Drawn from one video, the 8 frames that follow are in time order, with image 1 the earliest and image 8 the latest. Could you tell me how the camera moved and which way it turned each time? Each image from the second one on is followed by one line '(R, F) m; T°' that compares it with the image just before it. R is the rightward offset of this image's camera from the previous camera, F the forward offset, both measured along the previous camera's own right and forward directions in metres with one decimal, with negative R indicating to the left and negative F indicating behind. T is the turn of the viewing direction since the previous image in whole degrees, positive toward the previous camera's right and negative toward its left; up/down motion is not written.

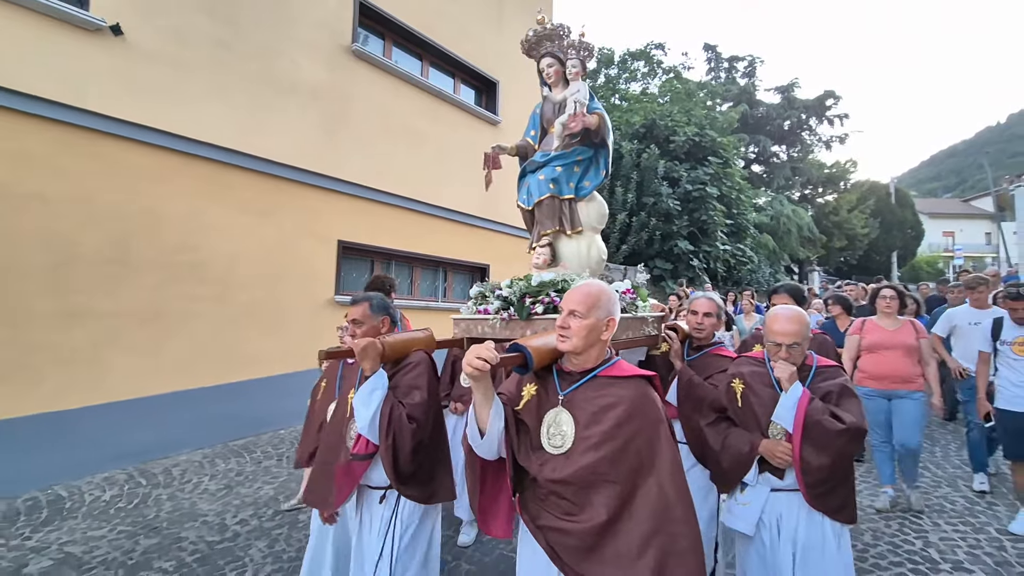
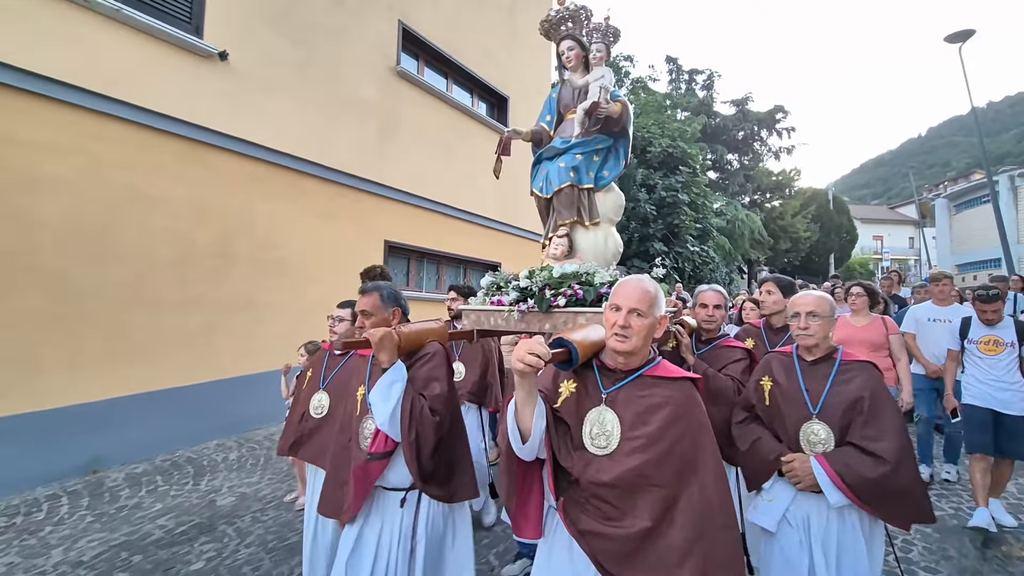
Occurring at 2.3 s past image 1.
(-1.2, -1.1) m; +5°
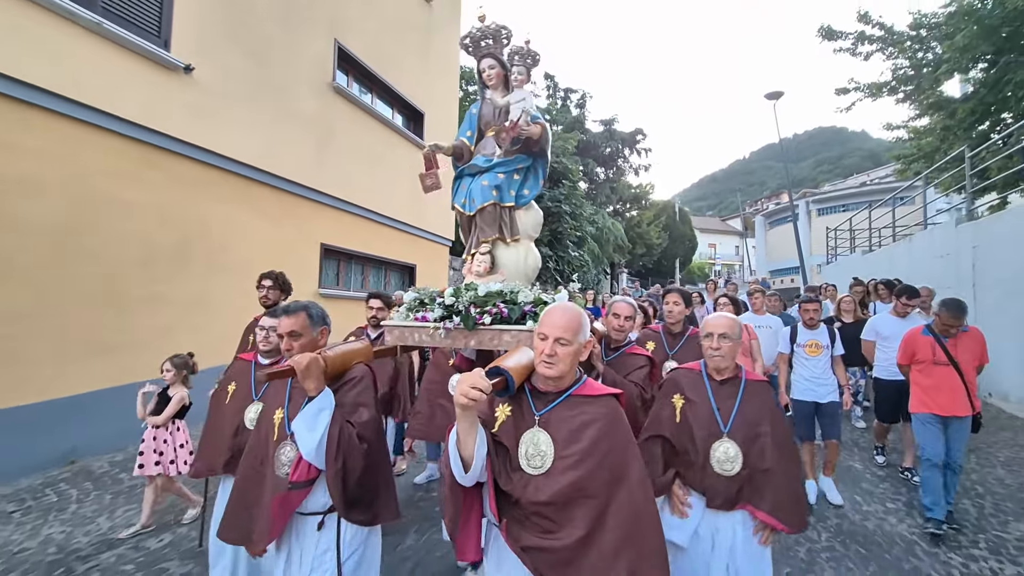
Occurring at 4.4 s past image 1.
(-1.0, -1.2) m; +14°
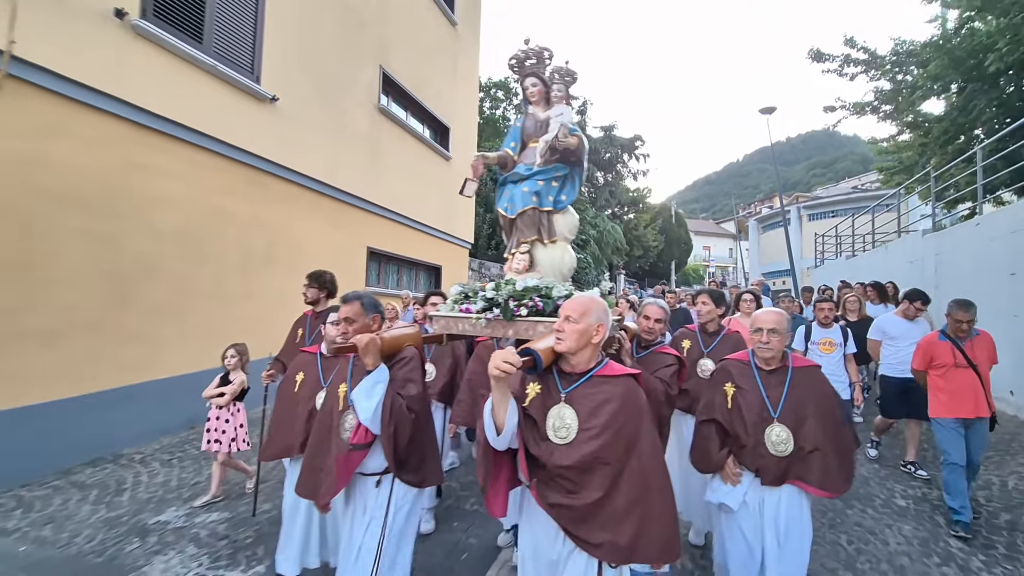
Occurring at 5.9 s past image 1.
(-0.6, -1.2) m; +1°
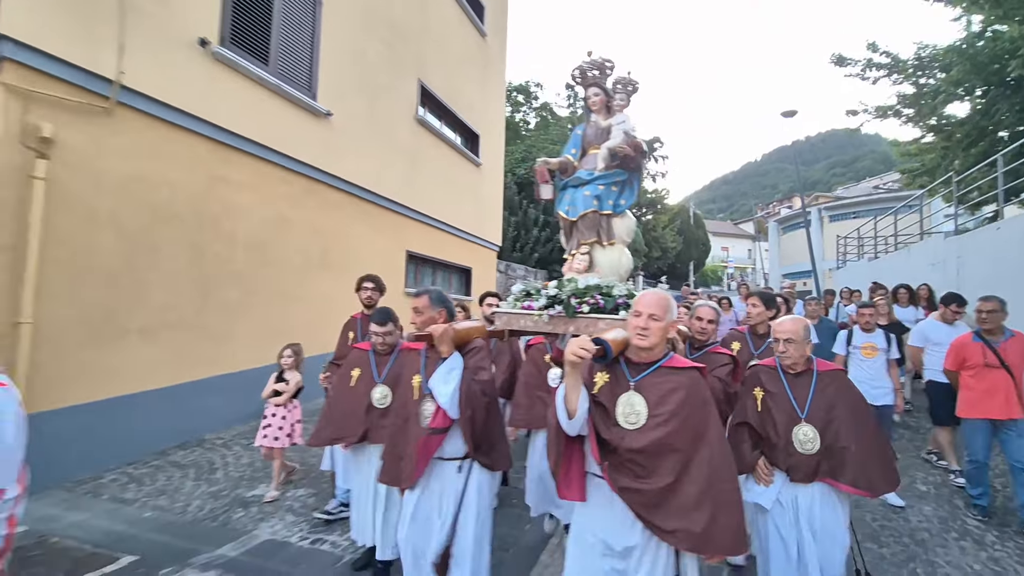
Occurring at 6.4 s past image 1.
(-0.4, -0.5) m; -2°
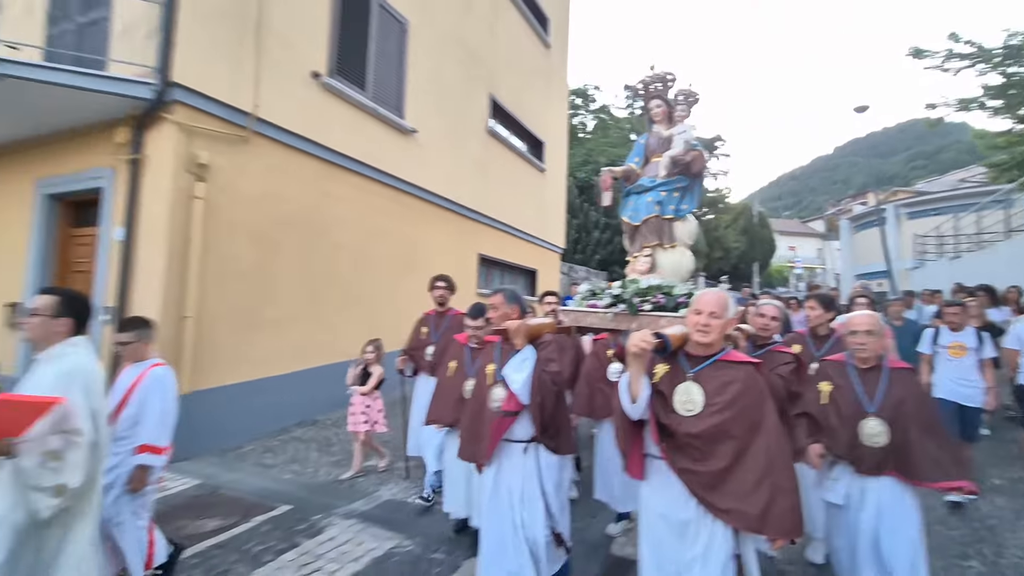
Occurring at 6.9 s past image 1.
(-0.3, -0.6) m; -6°
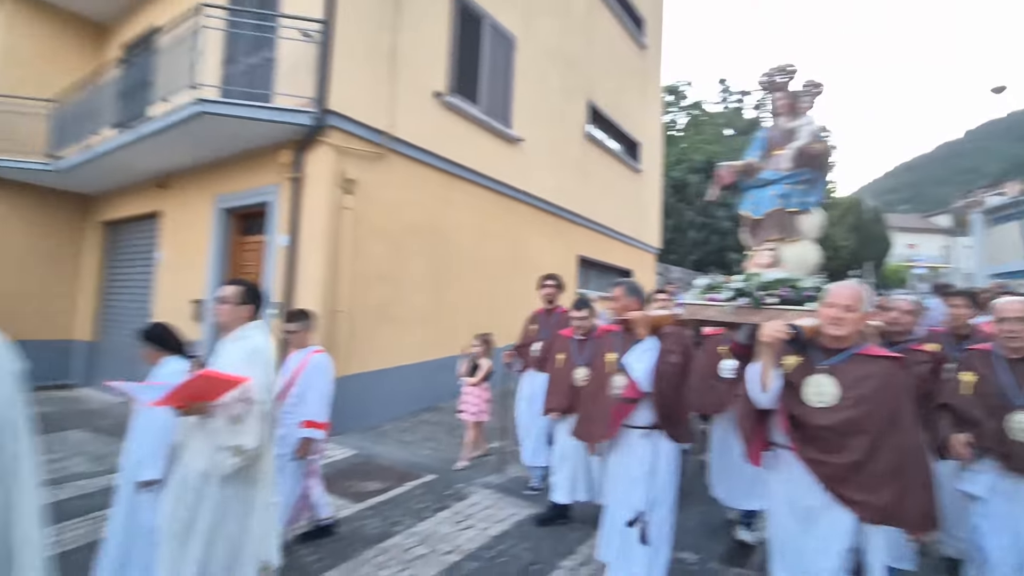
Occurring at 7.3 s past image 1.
(-0.3, -0.4) m; -9°
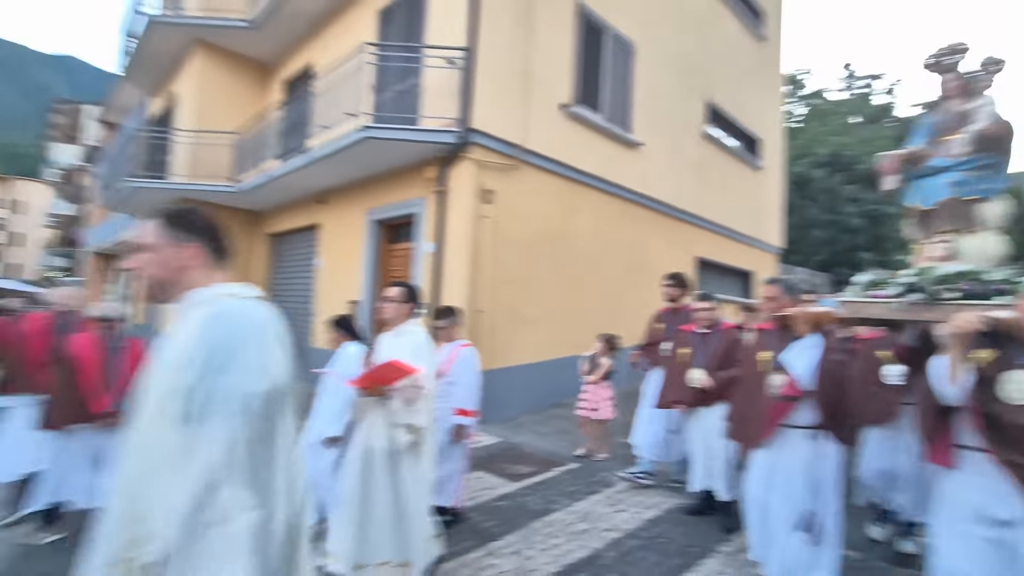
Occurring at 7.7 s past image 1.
(-0.4, -0.4) m; -11°
